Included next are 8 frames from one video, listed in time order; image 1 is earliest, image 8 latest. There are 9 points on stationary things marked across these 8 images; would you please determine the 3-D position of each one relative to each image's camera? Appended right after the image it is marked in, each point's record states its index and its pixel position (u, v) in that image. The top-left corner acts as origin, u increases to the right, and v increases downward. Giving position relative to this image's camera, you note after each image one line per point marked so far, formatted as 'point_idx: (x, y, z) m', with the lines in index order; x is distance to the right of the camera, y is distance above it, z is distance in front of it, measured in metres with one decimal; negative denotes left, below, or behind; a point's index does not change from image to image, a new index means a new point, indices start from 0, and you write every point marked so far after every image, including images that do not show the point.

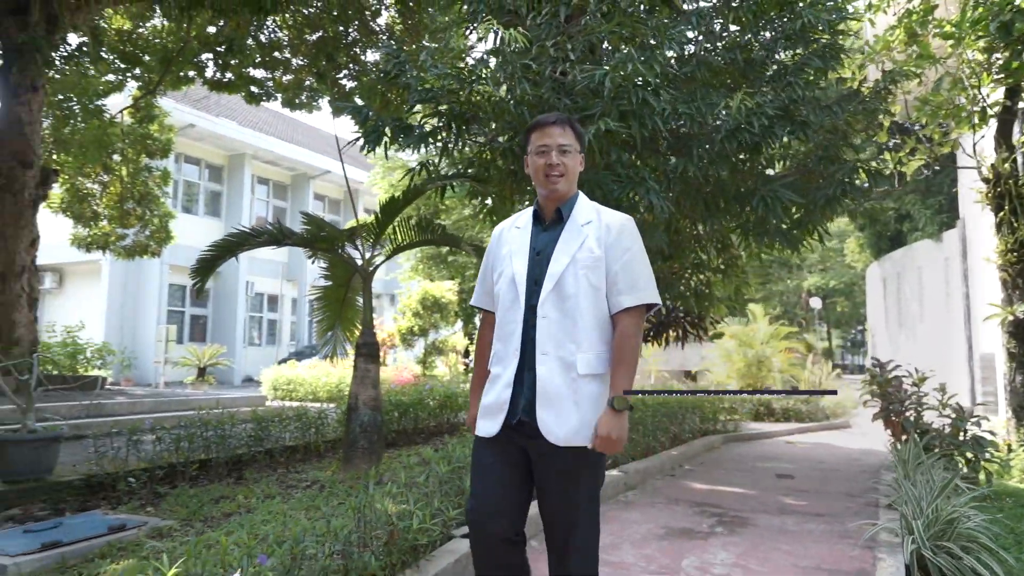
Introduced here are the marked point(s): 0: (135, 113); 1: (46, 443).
0: (-7.8, +3.6, +14.6) m
1: (-3.6, -1.2, +5.6) m
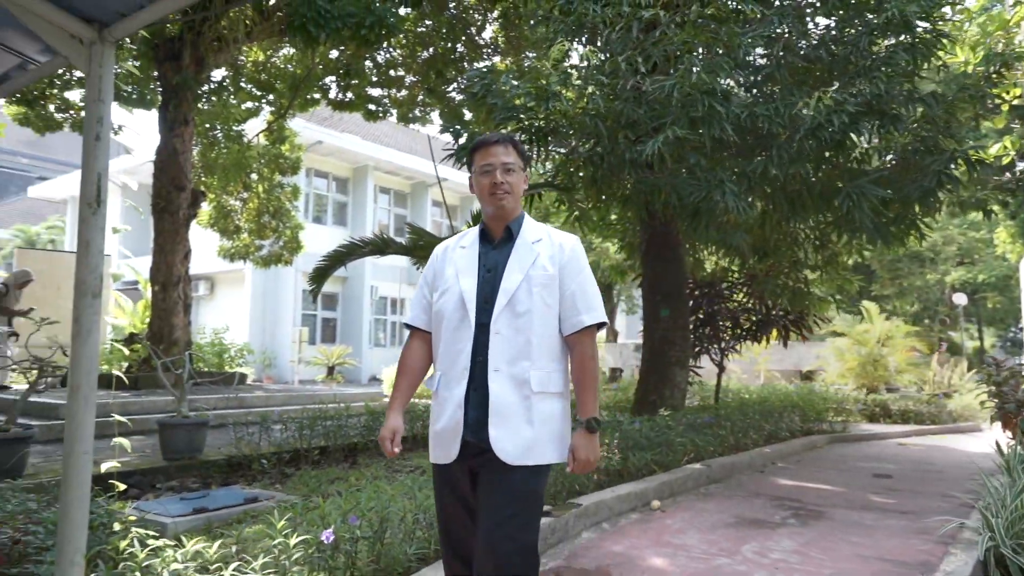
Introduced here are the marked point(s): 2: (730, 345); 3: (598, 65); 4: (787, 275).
0: (-5.6, +3.5, +16.2) m
1: (-2.9, -1.3, +6.6) m
2: (+3.4, -0.9, +11.0) m
3: (+0.7, +2.2, +6.8) m
4: (+3.9, +0.2, +10.0) m
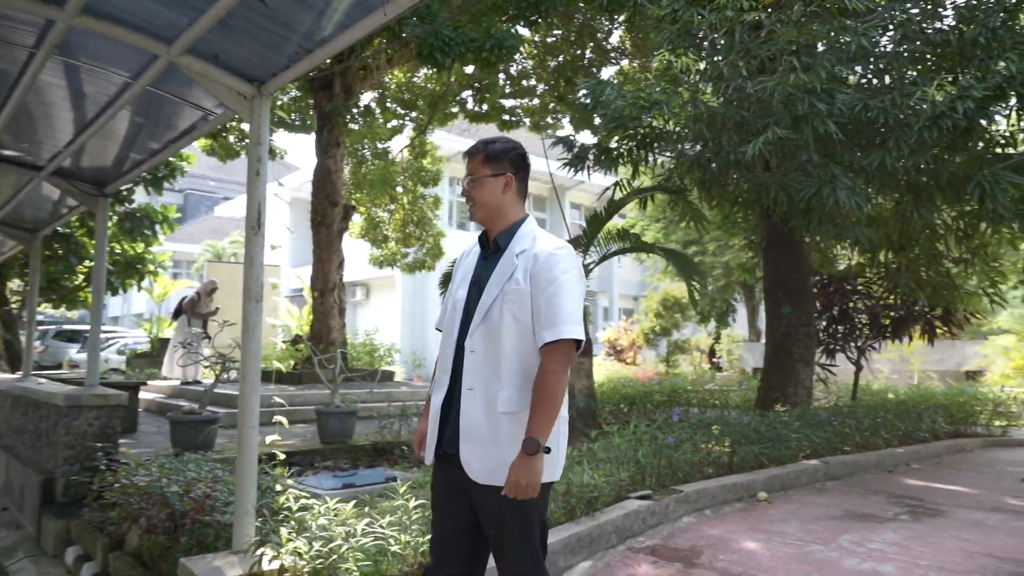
0: (-2.5, +3.4, +17.5) m
1: (-1.7, -1.4, +7.5) m
2: (+5.3, -0.8, +10.6) m
3: (+1.8, +2.2, +7.1) m
4: (+5.6, +0.3, +9.5) m
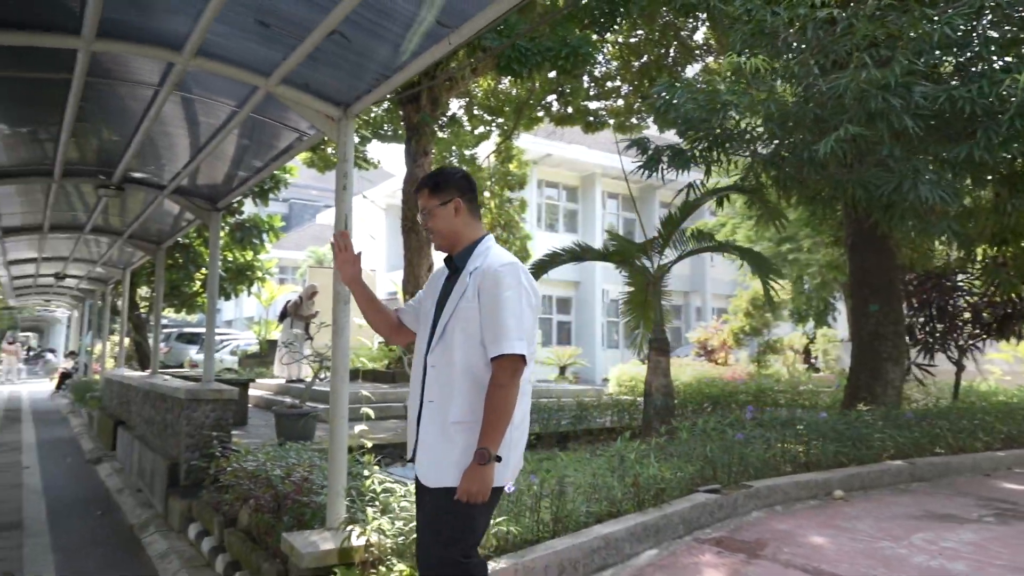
0: (-0.4, +3.4, +18.0) m
1: (-0.9, -1.4, +8.0) m
2: (+6.6, -0.8, +10.1) m
3: (+2.5, +2.2, +7.1) m
4: (+6.7, +0.3, +9.0) m
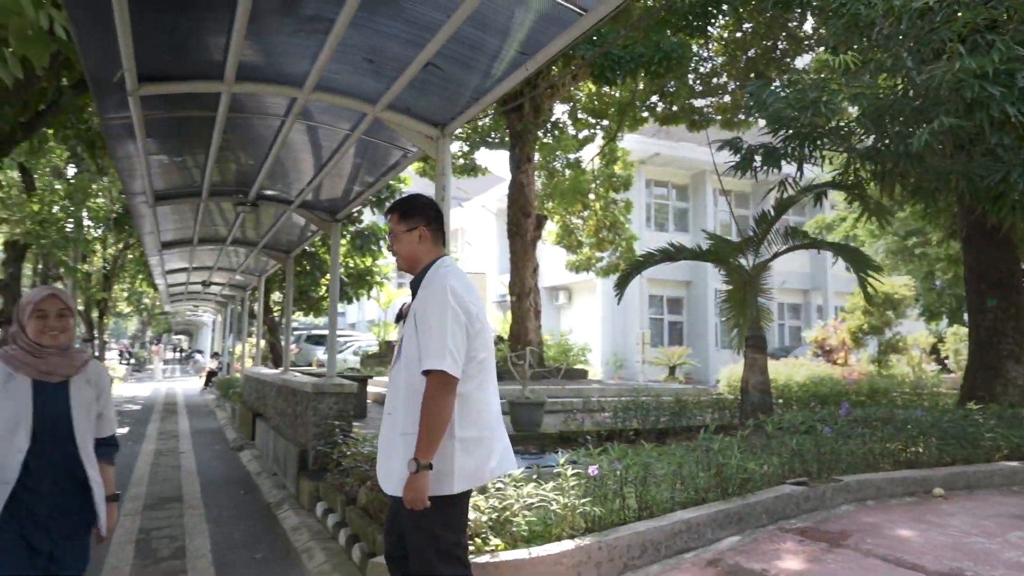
0: (+2.3, +3.3, +18.2) m
1: (+0.3, -1.4, +8.4) m
2: (+7.9, -0.7, +9.3) m
3: (+3.4, +2.2, +7.0) m
4: (+7.8, +0.4, +8.2) m
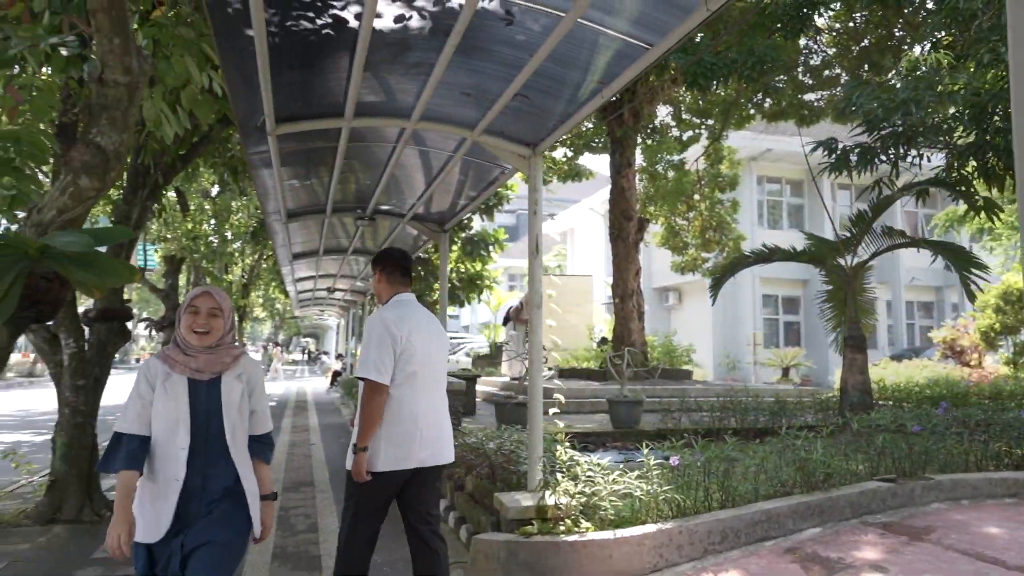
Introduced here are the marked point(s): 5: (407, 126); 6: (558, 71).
0: (+5.0, +3.3, +18.1) m
1: (+1.5, -1.4, +8.7) m
2: (+9.2, -0.6, +8.5) m
3: (+4.3, +2.2, +6.9) m
4: (+8.9, +0.5, +7.4) m
5: (-0.8, +1.3, +5.7) m
6: (+0.3, +1.4, +4.6) m
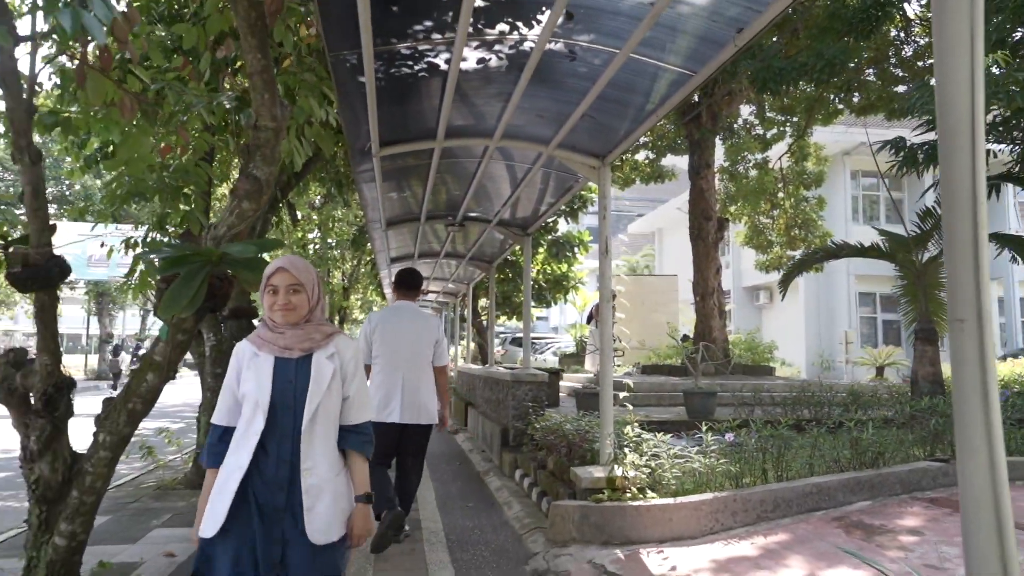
0: (+7.1, +3.4, +18.1) m
1: (+2.5, -1.4, +9.2) m
2: (+10.1, -0.5, +8.0) m
3: (+5.1, +2.3, +7.0) m
4: (+9.7, +0.6, +7.0) m
5: (-0.2, +1.3, +6.5) m
6: (+0.8, +1.4, +5.3) m
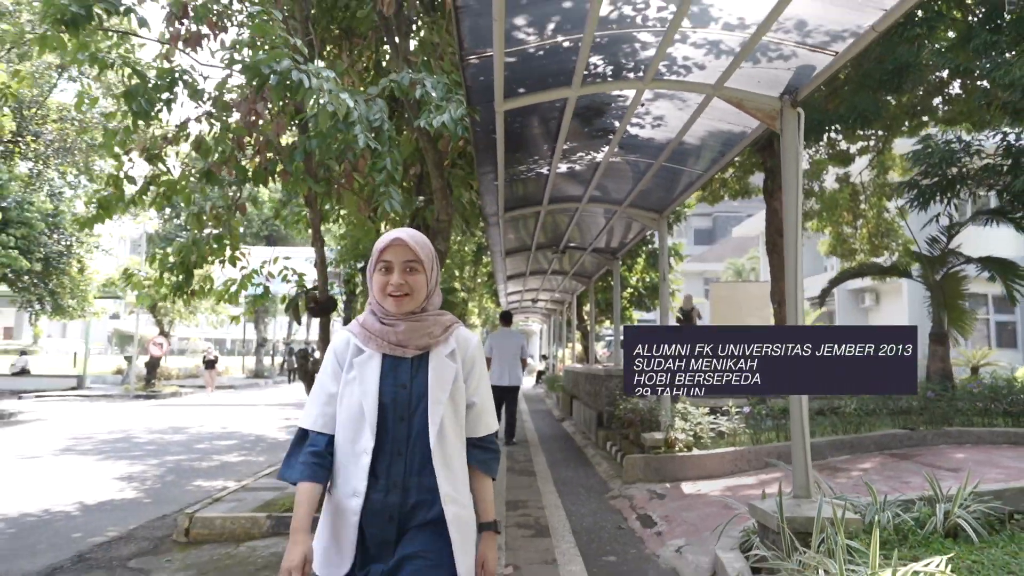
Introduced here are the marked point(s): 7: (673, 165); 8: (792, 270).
0: (+9.9, +3.2, +19.6) m
1: (+4.1, -1.6, +11.5) m
2: (+11.4, -0.6, +9.1) m
3: (+6.2, +2.2, +8.9) m
4: (+10.8, +0.5, +8.1) m
5: (+0.9, +1.1, +9.2) m
6: (+1.7, +1.2, +7.8) m
7: (+1.6, +1.3, +7.2) m
8: (+1.9, +0.1, +4.7) m
